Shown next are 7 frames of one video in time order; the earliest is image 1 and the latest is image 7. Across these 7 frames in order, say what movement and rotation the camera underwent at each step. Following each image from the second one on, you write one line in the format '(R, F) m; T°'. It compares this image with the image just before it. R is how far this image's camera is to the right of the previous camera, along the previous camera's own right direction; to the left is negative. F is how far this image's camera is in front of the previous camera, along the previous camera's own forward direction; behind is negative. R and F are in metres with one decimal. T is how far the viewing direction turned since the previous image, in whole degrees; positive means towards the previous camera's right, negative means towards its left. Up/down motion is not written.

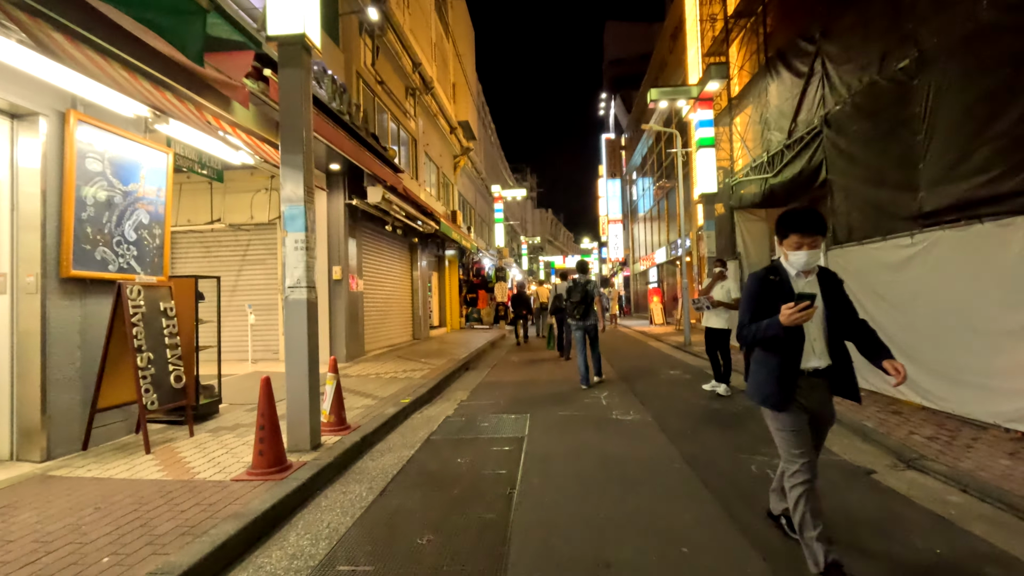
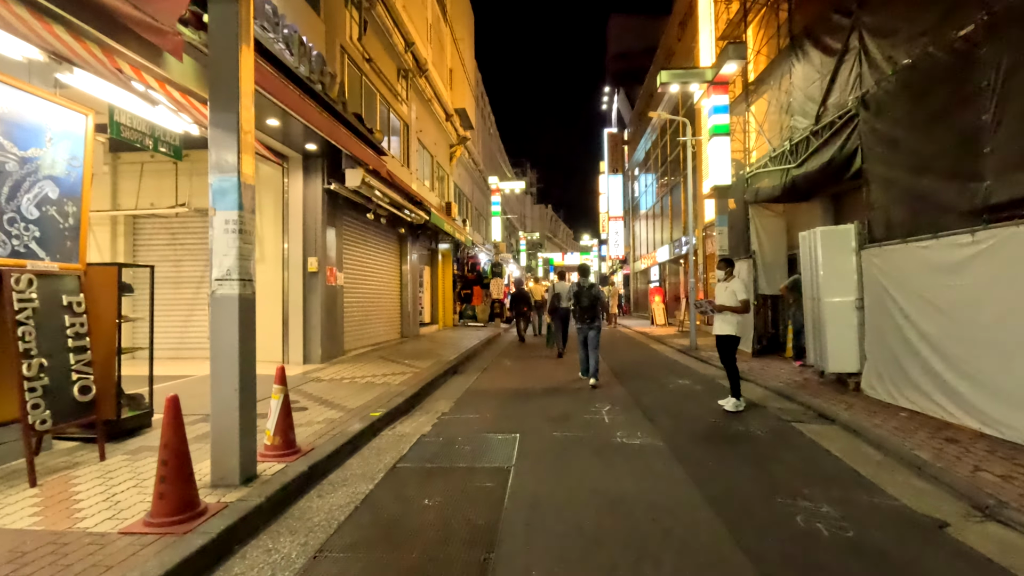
(+0.1, +1.1) m; 0°
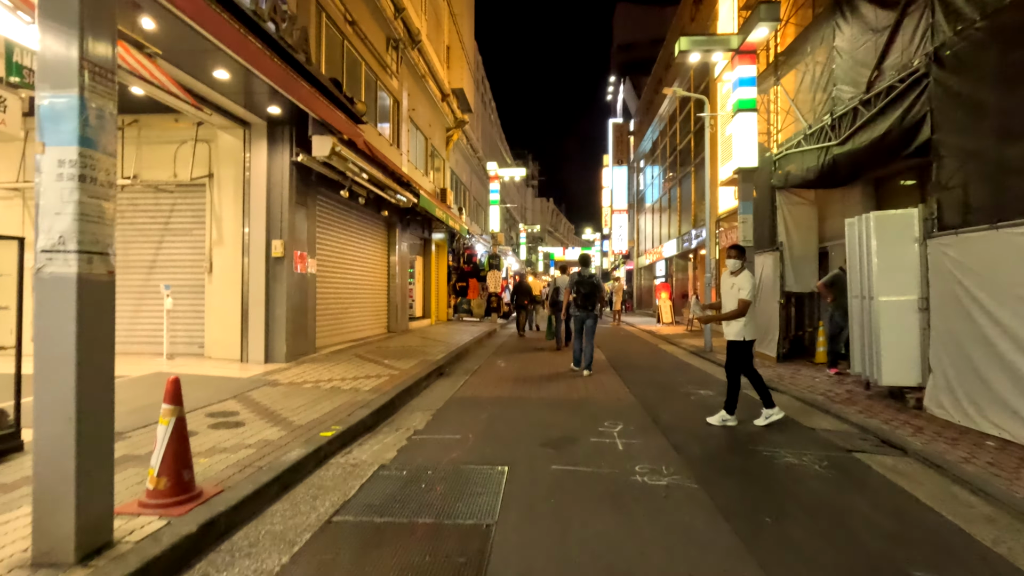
(+0.1, +1.4) m; 0°
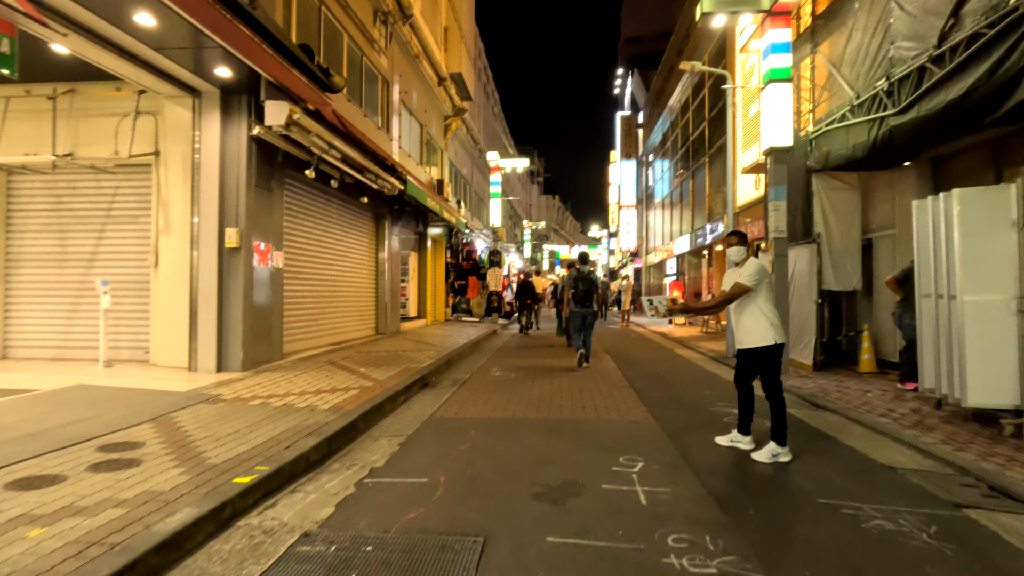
(+0.2, +1.4) m; -1°
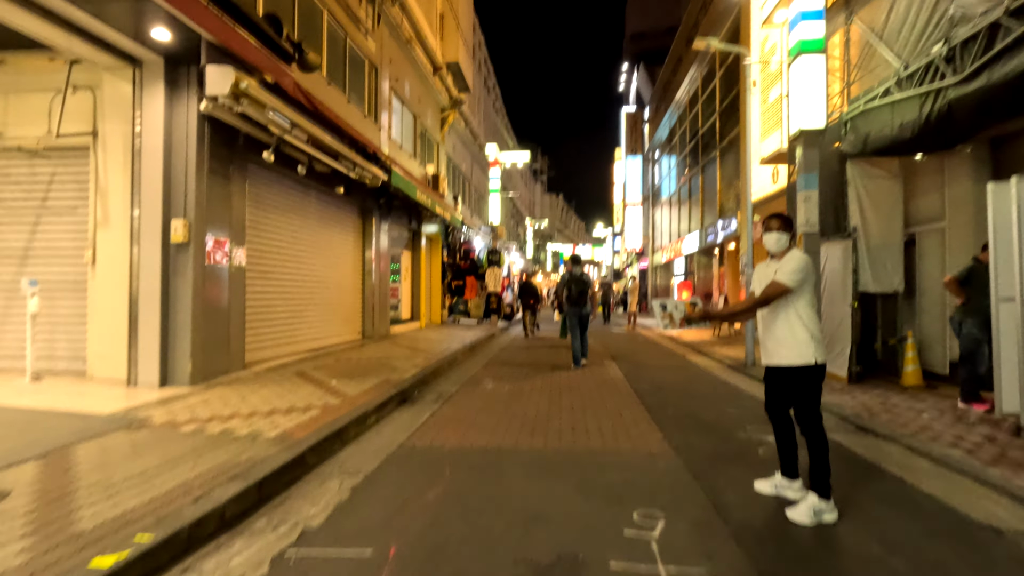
(+0.2, +1.1) m; 0°
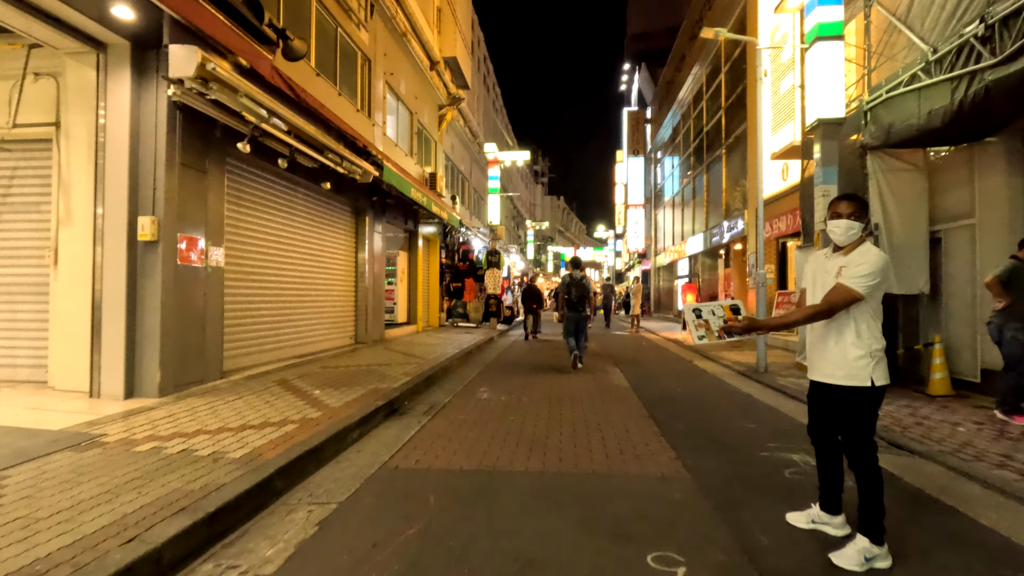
(+0.1, +0.6) m; 0°
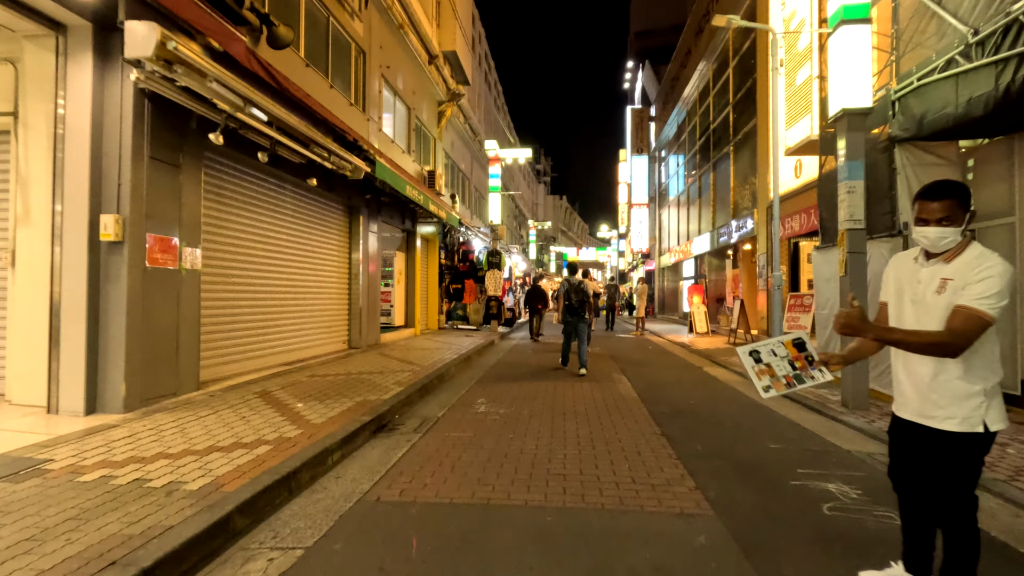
(0.0, +0.6) m; 0°
